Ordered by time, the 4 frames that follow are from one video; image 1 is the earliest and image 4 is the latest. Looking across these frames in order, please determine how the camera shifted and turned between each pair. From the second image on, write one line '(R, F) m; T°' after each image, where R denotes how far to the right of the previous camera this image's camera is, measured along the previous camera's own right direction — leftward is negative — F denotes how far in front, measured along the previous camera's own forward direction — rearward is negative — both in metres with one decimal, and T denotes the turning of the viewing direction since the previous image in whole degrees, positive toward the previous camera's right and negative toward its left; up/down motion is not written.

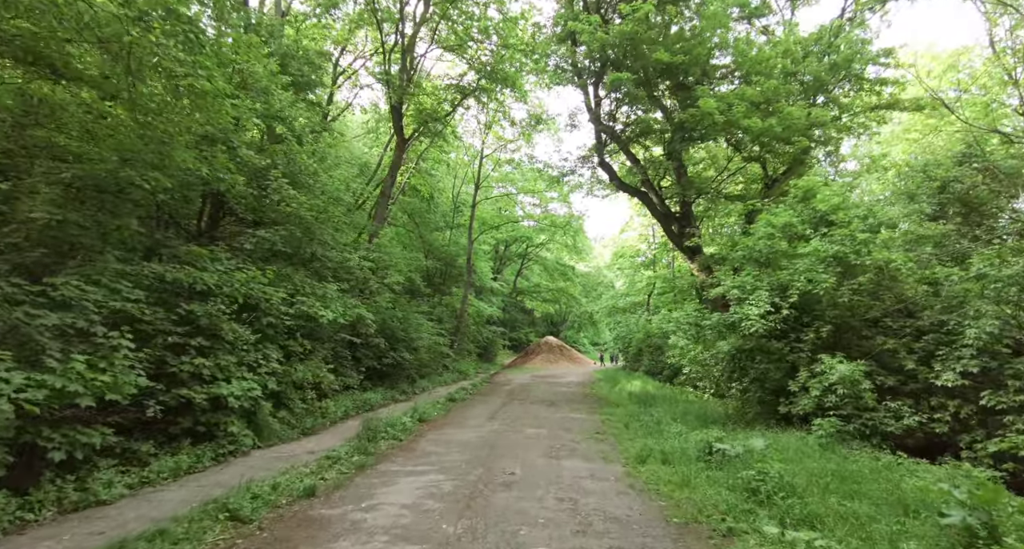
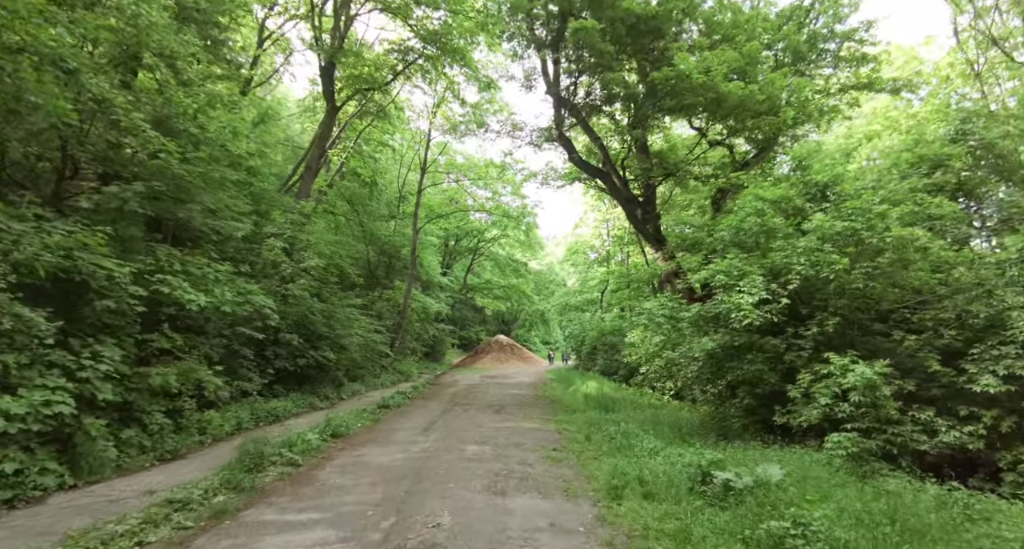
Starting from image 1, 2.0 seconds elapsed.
(+0.2, +2.3) m; +5°
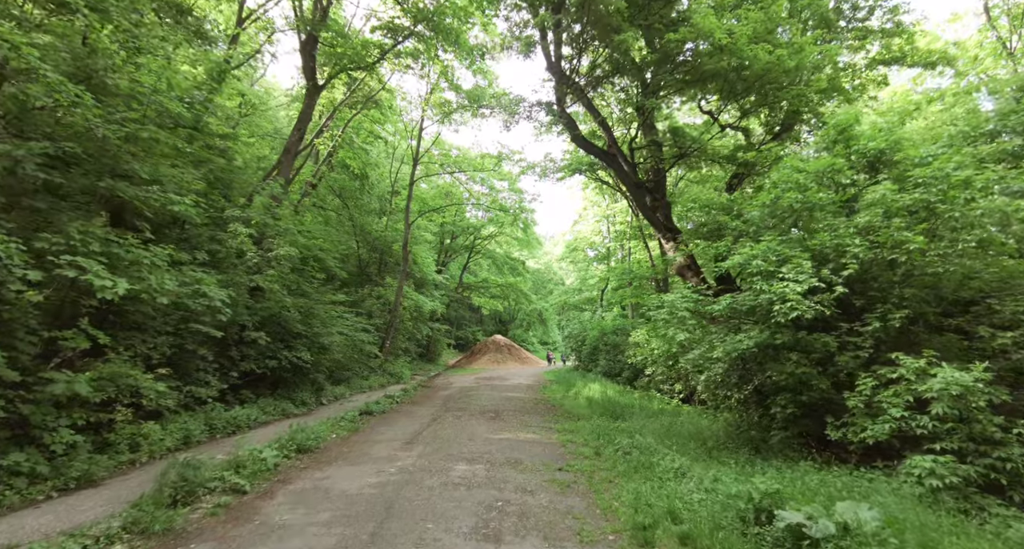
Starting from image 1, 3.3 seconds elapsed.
(0.0, +1.5) m; 0°
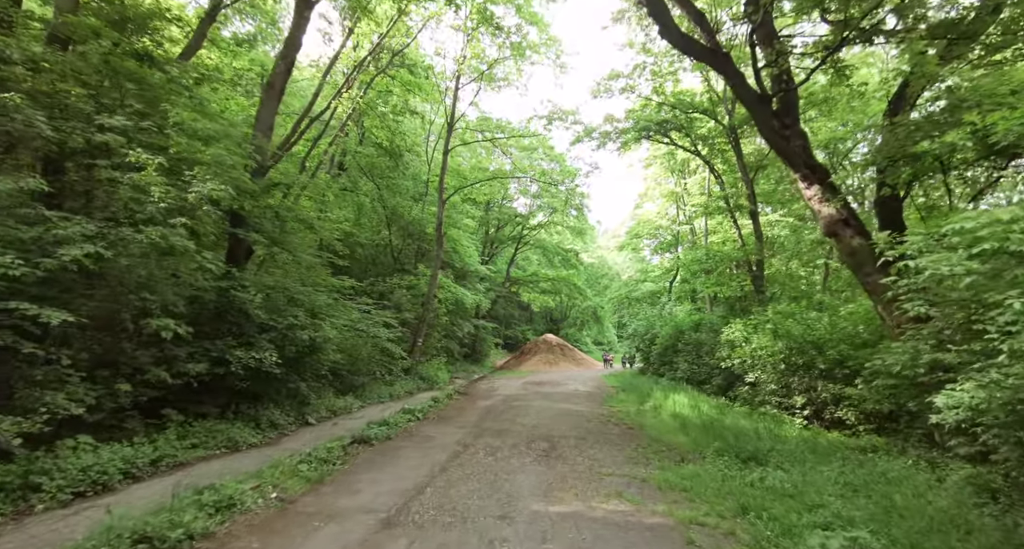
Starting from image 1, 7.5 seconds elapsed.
(-0.2, +5.0) m; -6°
